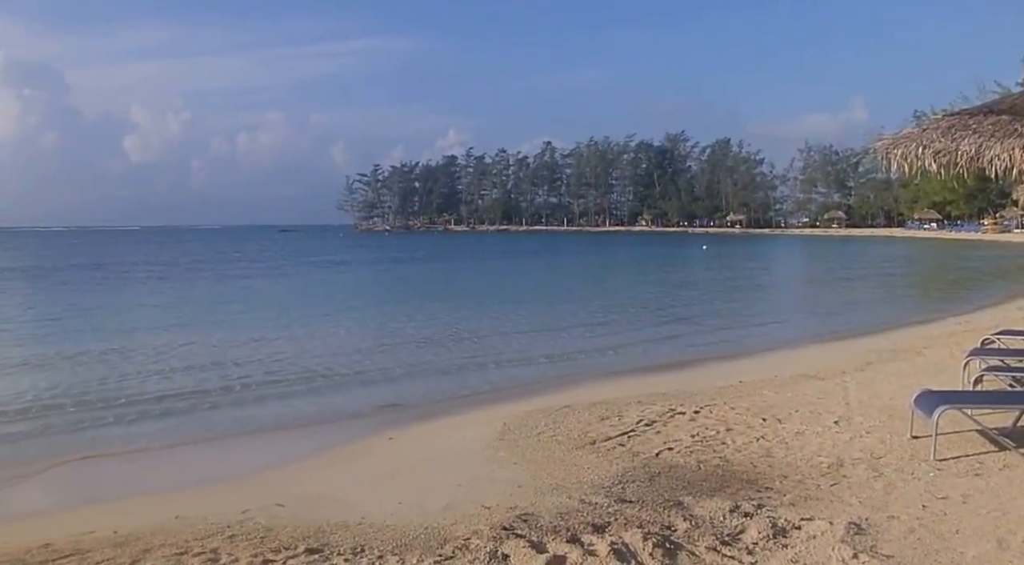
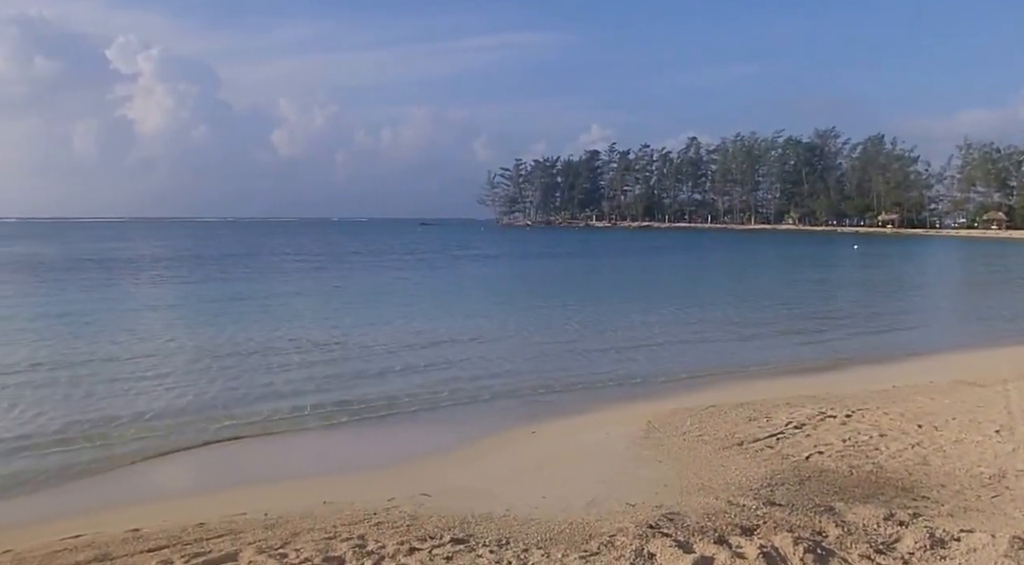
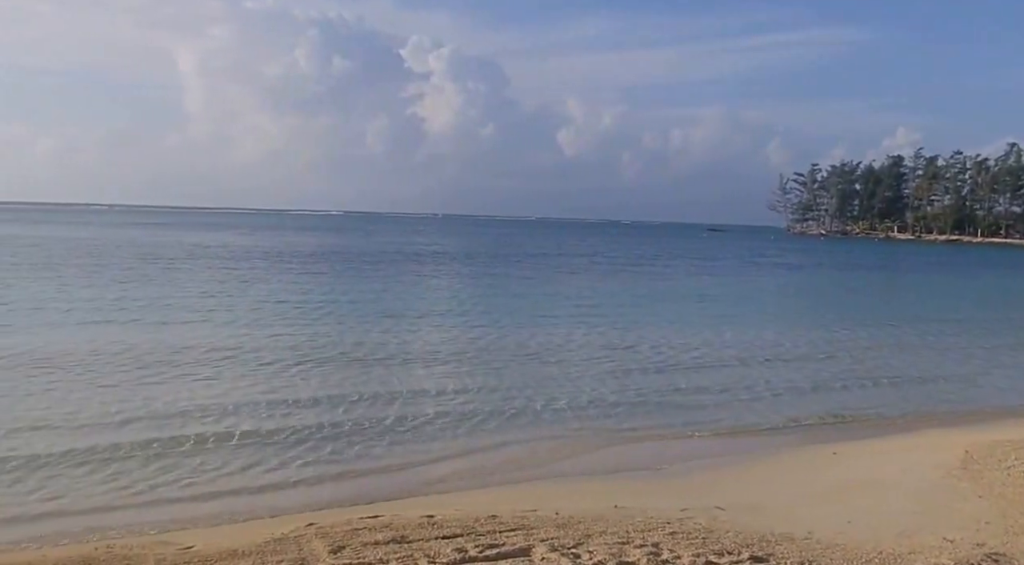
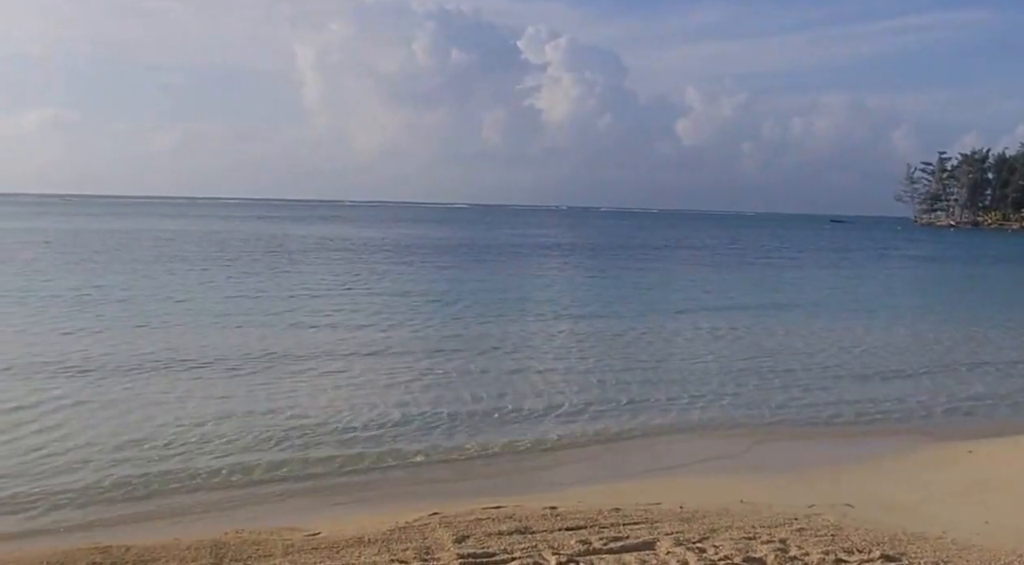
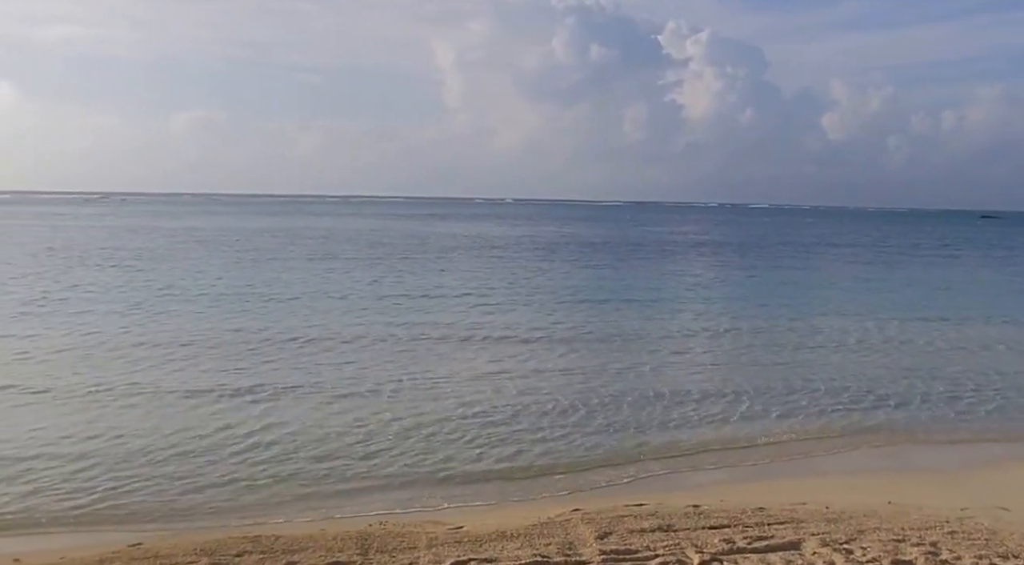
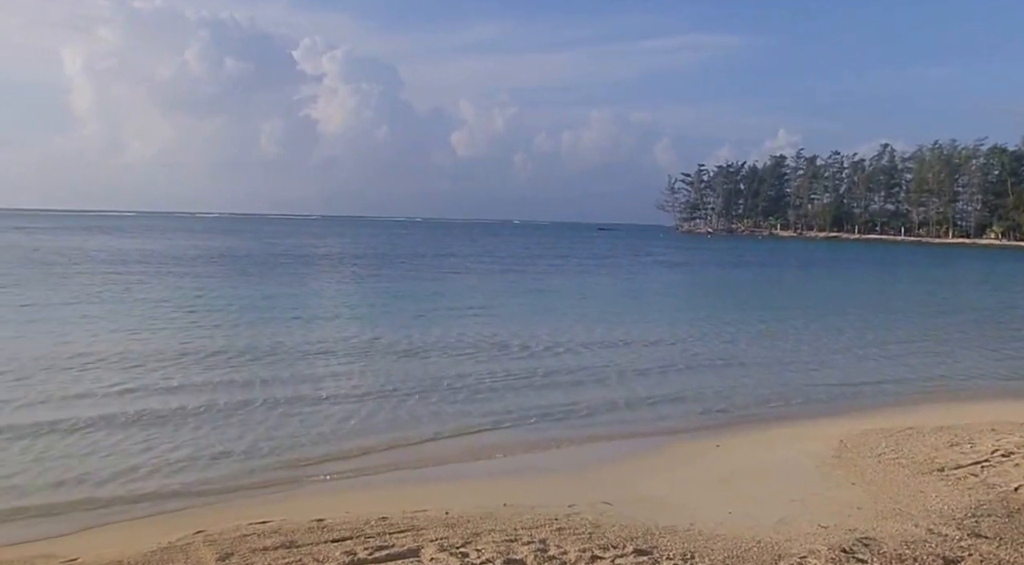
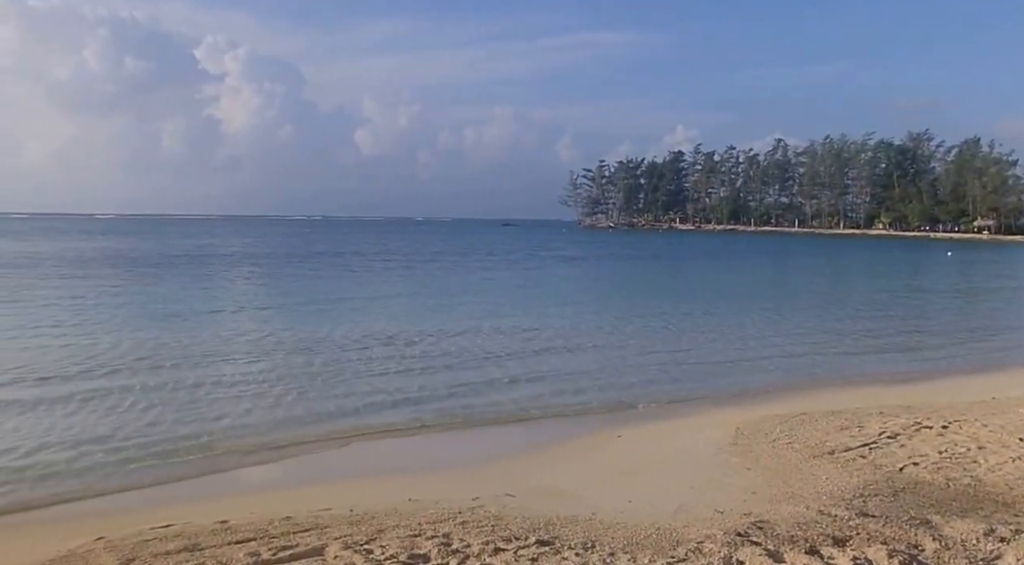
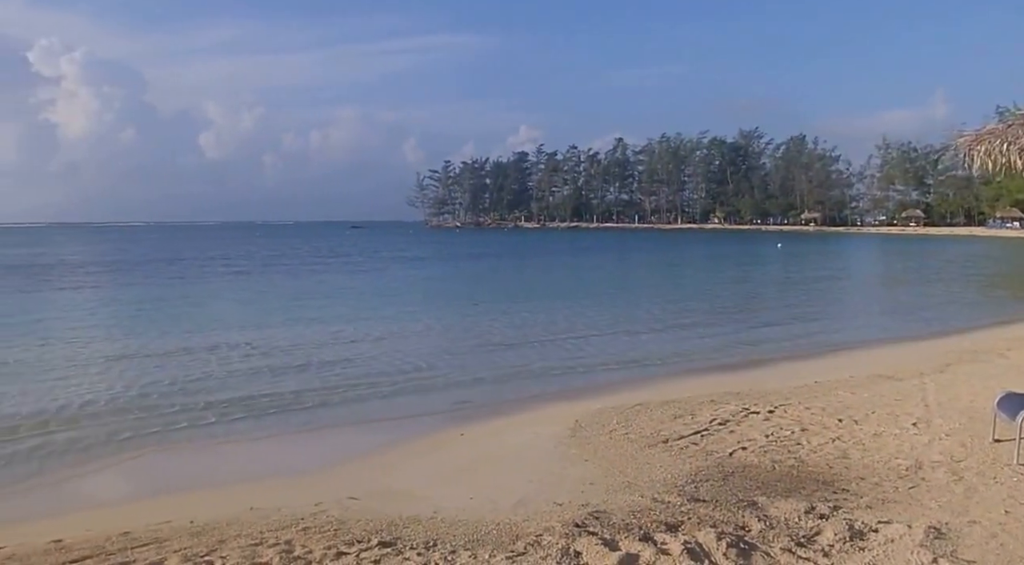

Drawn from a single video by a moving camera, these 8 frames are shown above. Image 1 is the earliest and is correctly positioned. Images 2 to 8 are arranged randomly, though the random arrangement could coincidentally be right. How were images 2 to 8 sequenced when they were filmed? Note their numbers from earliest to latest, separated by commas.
8, 2, 7, 6, 3, 4, 5
